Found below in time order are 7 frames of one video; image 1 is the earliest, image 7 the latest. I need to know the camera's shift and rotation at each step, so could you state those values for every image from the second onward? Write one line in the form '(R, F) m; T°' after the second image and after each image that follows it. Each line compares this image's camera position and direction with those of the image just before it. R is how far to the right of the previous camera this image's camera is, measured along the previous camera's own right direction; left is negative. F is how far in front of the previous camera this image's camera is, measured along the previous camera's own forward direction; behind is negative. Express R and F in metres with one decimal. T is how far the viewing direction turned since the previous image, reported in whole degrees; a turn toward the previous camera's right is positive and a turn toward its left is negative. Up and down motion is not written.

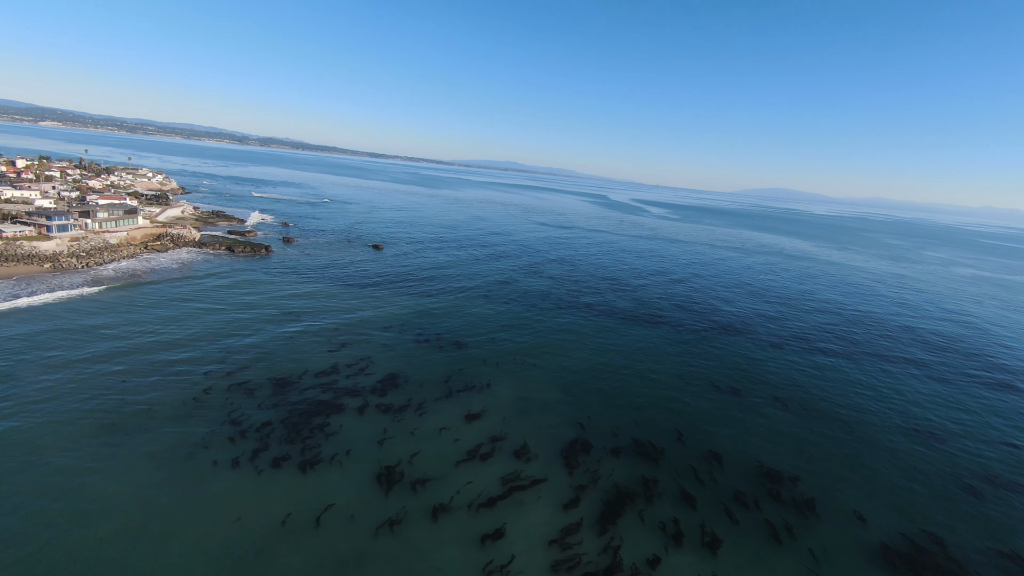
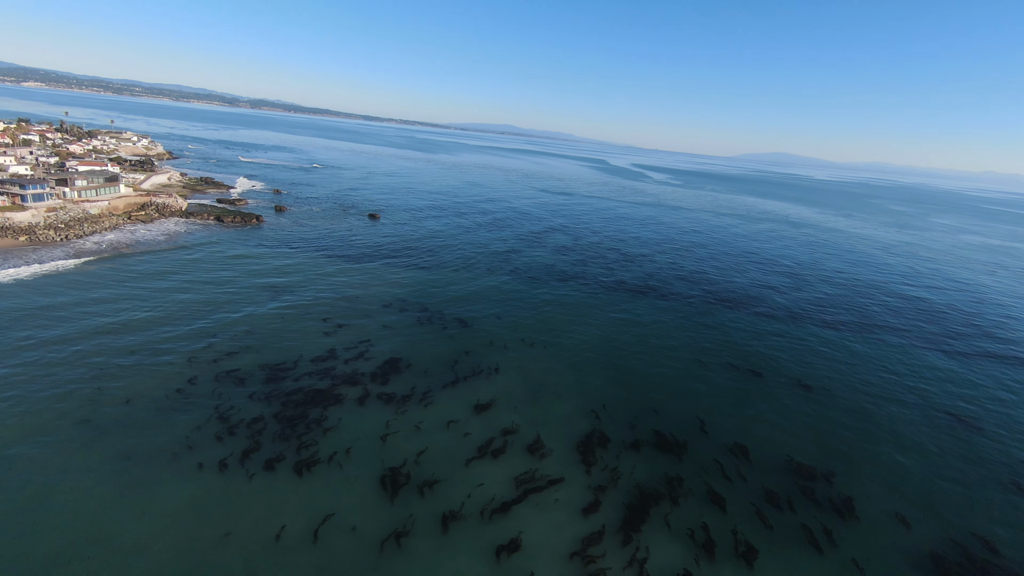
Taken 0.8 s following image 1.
(-0.5, +1.6) m; 0°
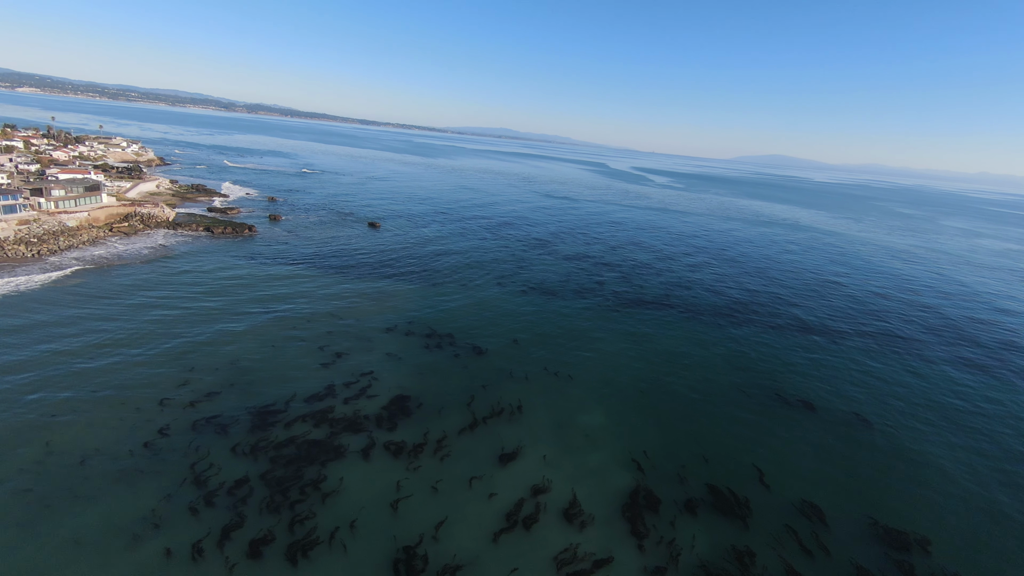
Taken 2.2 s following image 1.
(-0.9, +2.5) m; 0°
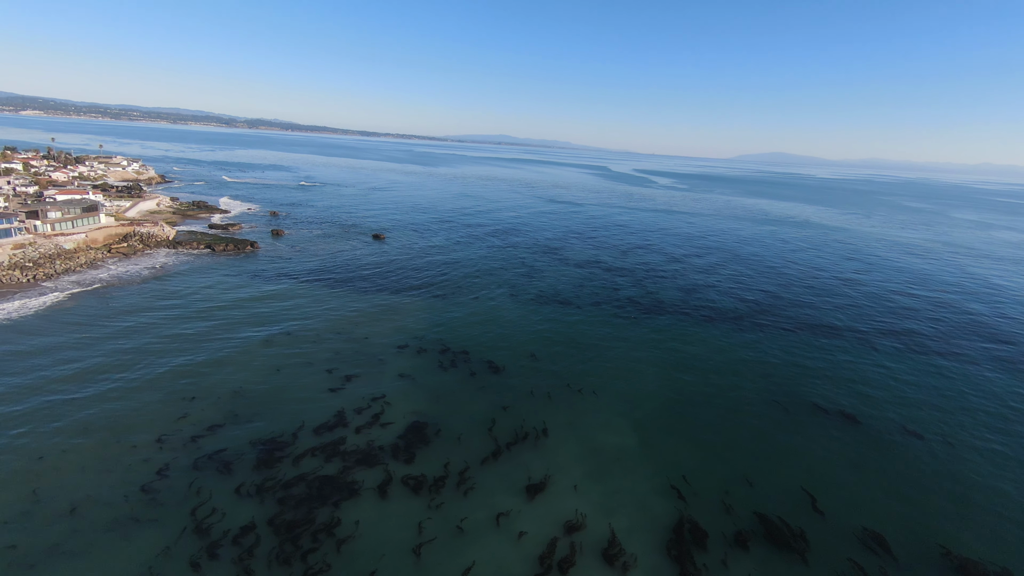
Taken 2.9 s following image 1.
(-0.5, +1.2) m; 0°
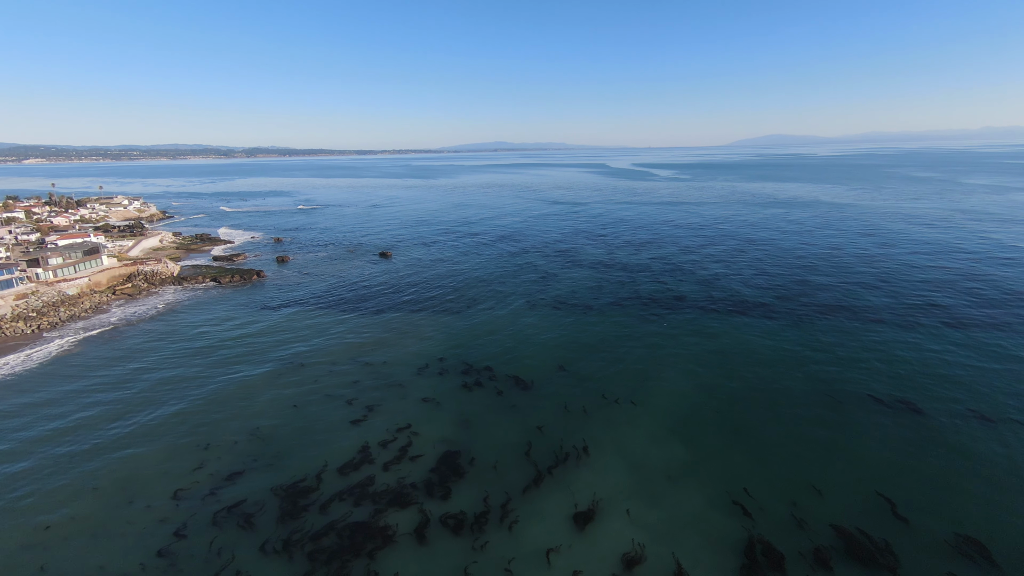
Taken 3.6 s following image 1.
(-0.5, +1.1) m; -1°
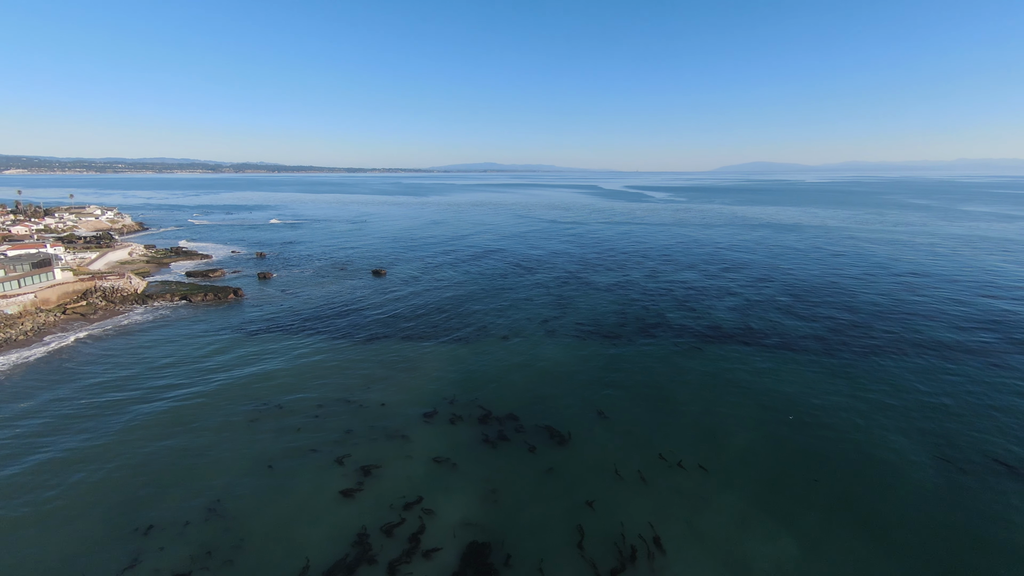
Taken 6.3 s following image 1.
(-1.5, +3.8) m; +1°
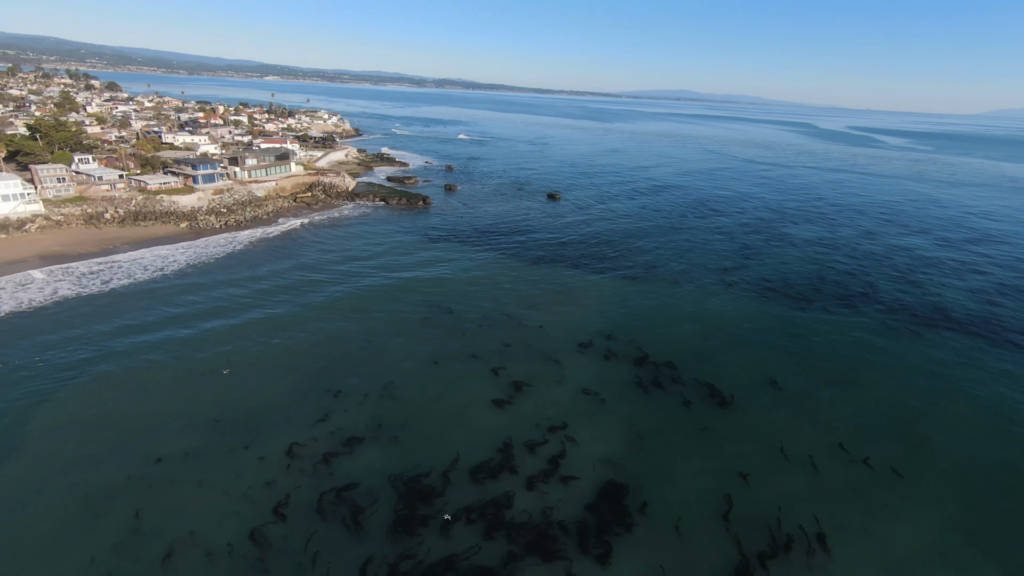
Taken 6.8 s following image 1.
(-0.2, +0.6) m; -18°
